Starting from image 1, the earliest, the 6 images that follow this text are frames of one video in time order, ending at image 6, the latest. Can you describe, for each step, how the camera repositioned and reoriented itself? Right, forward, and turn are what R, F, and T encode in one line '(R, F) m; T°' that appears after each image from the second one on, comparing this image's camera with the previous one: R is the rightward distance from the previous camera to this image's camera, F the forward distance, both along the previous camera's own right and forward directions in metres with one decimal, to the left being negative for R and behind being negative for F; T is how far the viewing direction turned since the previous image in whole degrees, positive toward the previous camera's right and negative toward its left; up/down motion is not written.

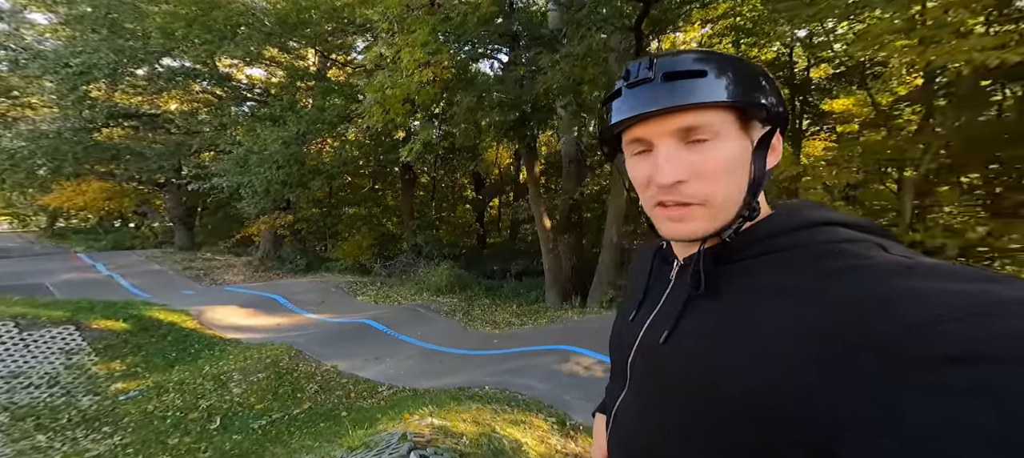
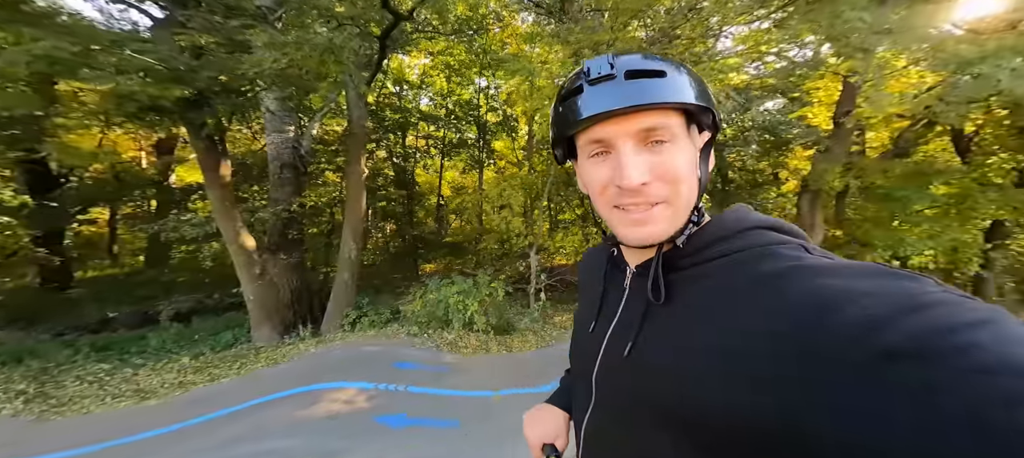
(-1.5, +1.0) m; +56°
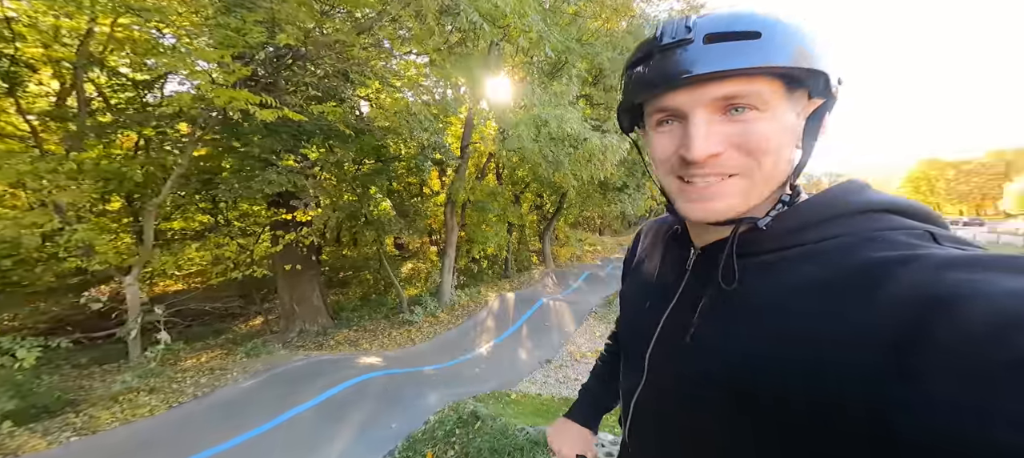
(-0.6, +0.3) m; +52°
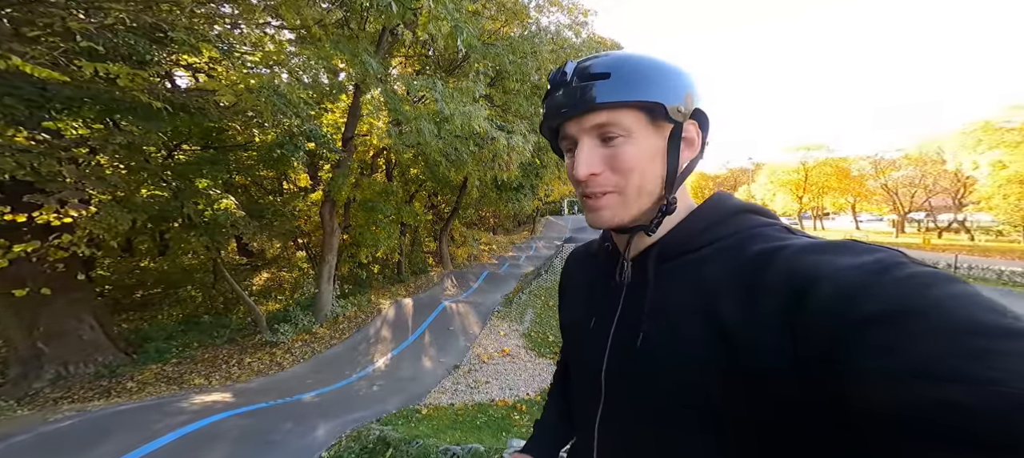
(-0.3, +0.1) m; +22°
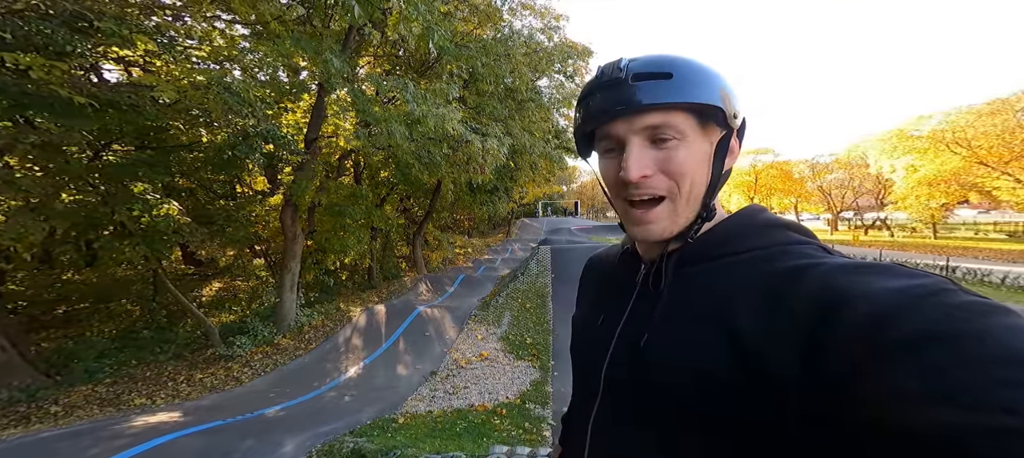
(-0.1, 0.0) m; +6°
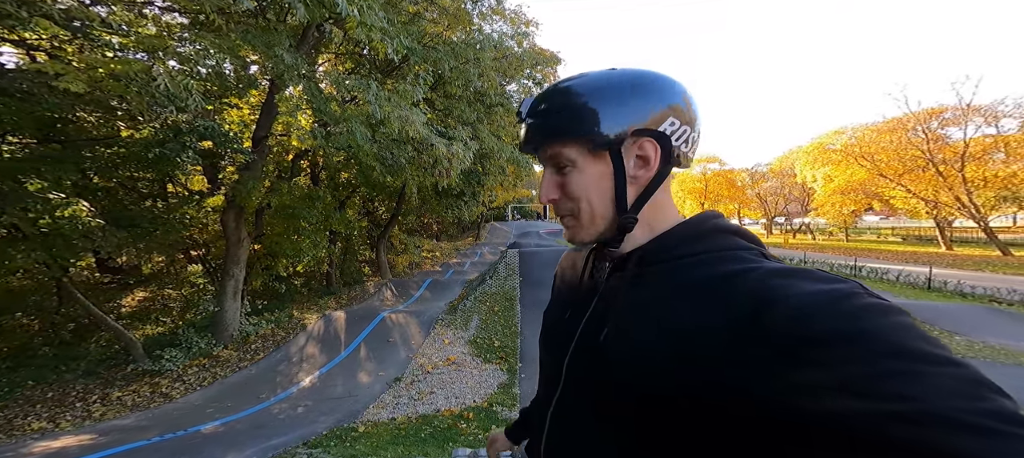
(0.0, 0.0) m; +3°
